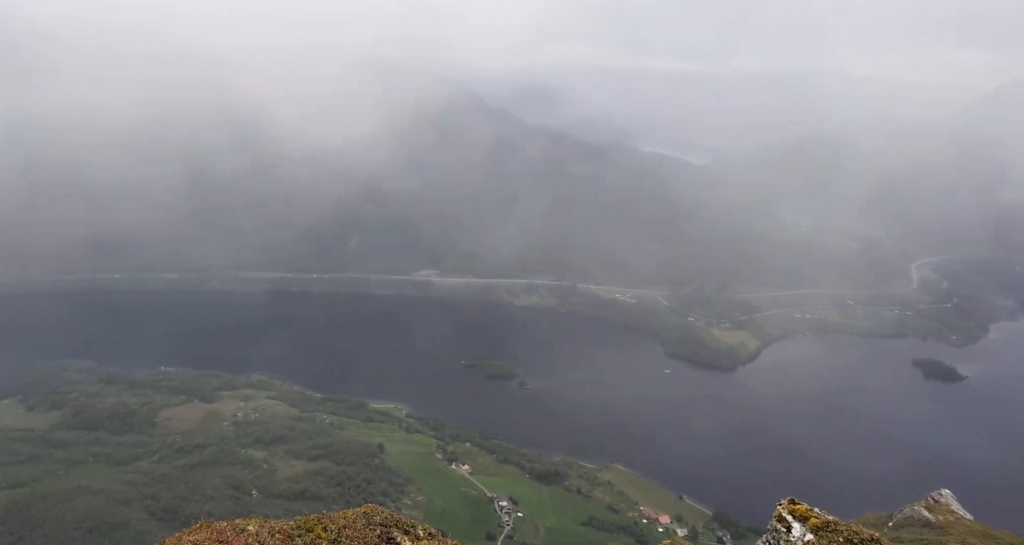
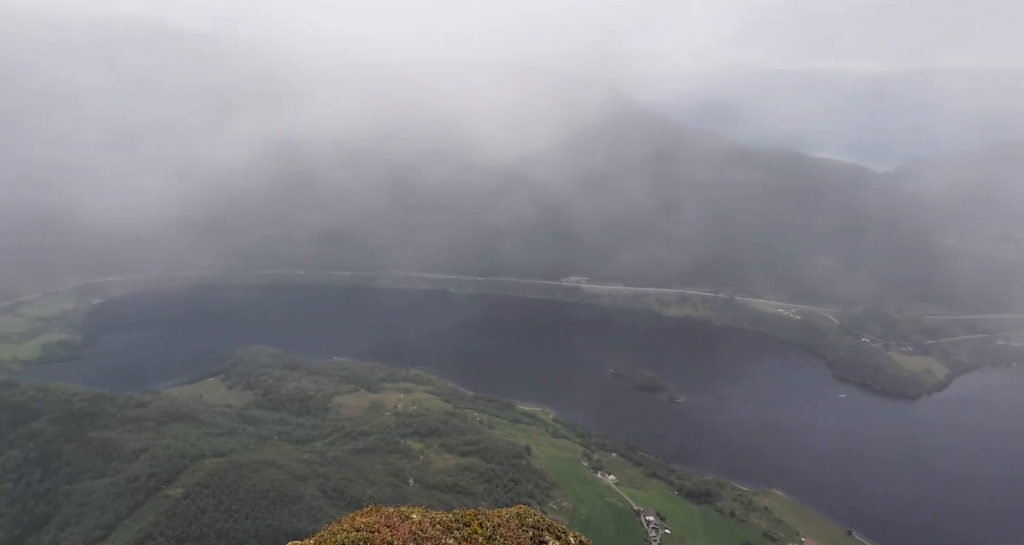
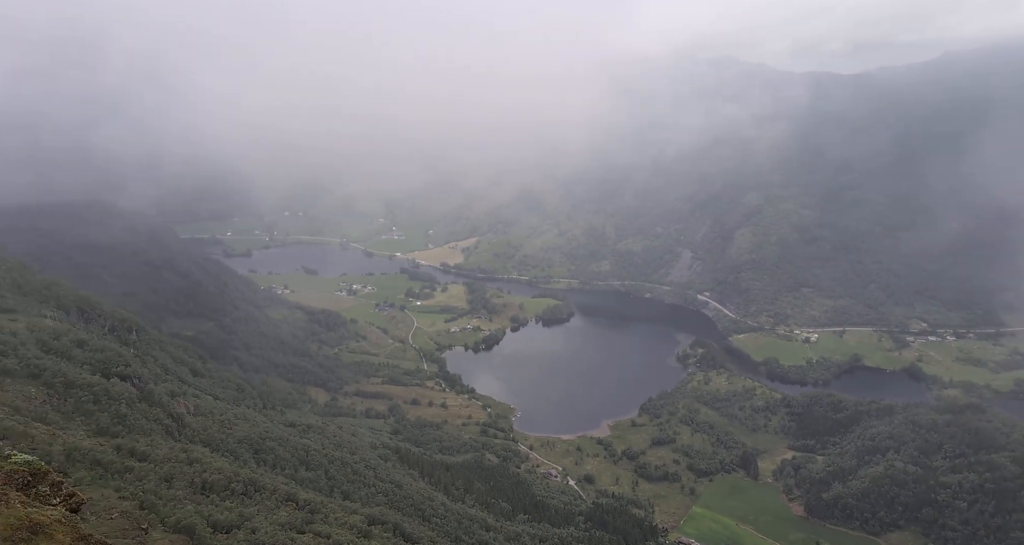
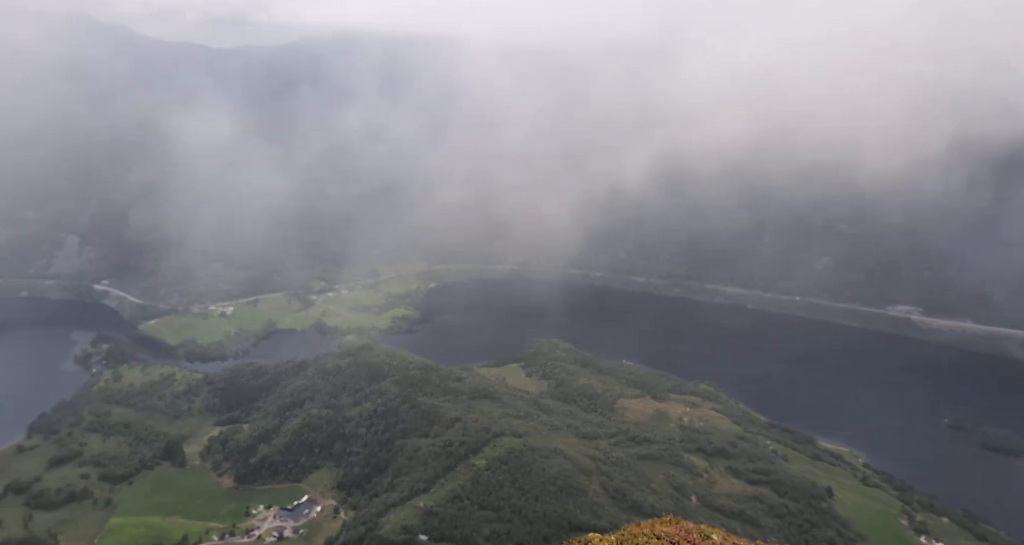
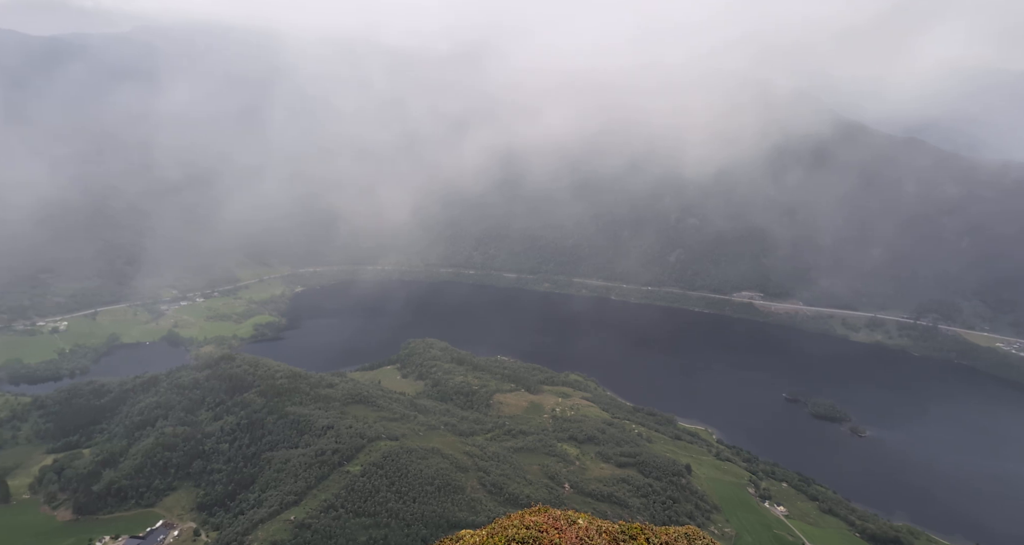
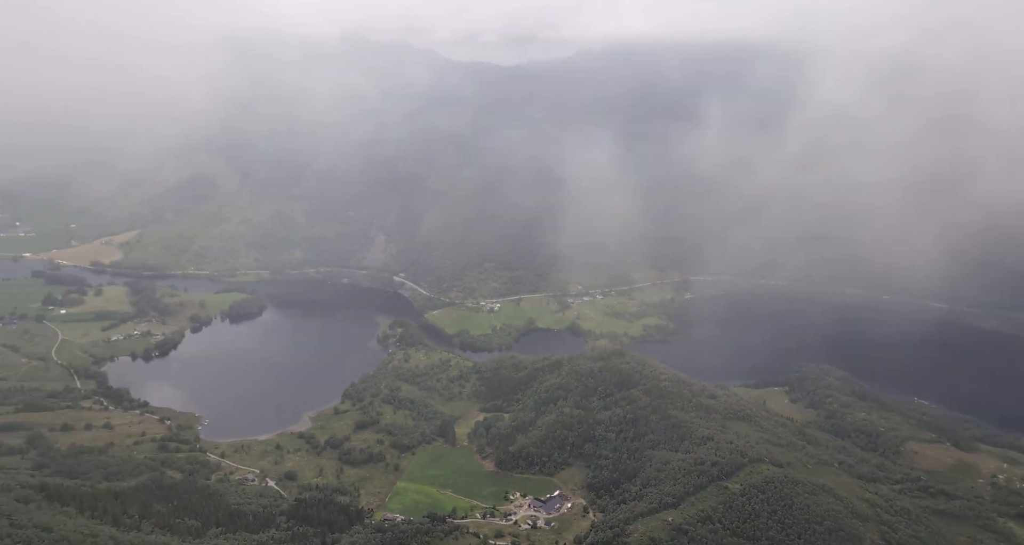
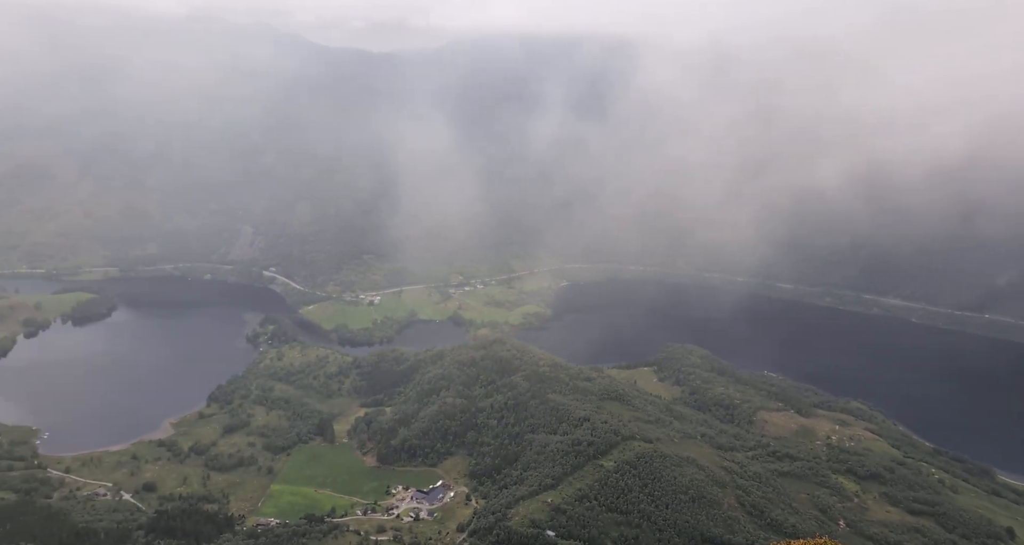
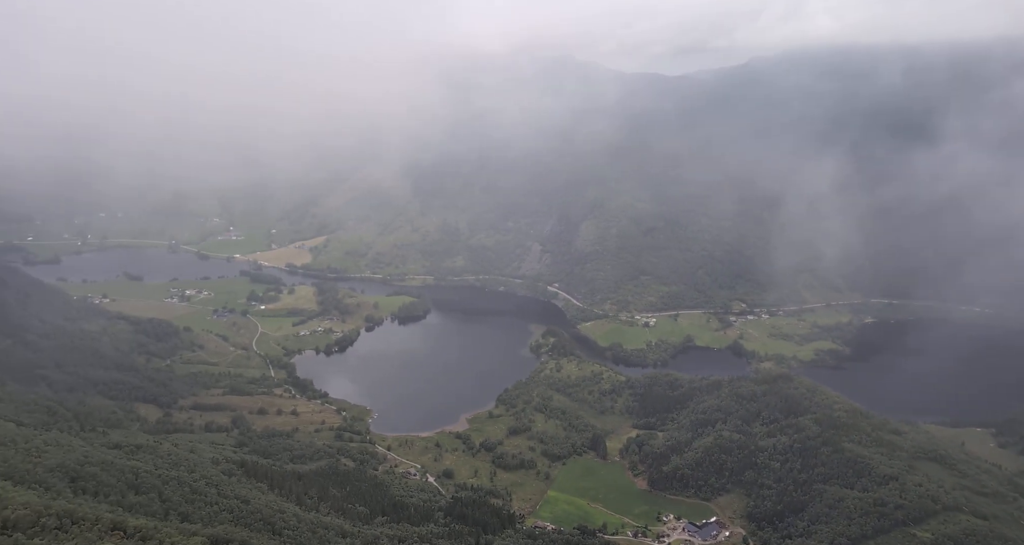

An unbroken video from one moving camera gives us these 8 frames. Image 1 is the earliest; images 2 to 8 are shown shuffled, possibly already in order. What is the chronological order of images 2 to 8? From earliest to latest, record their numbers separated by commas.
2, 5, 4, 7, 6, 8, 3
